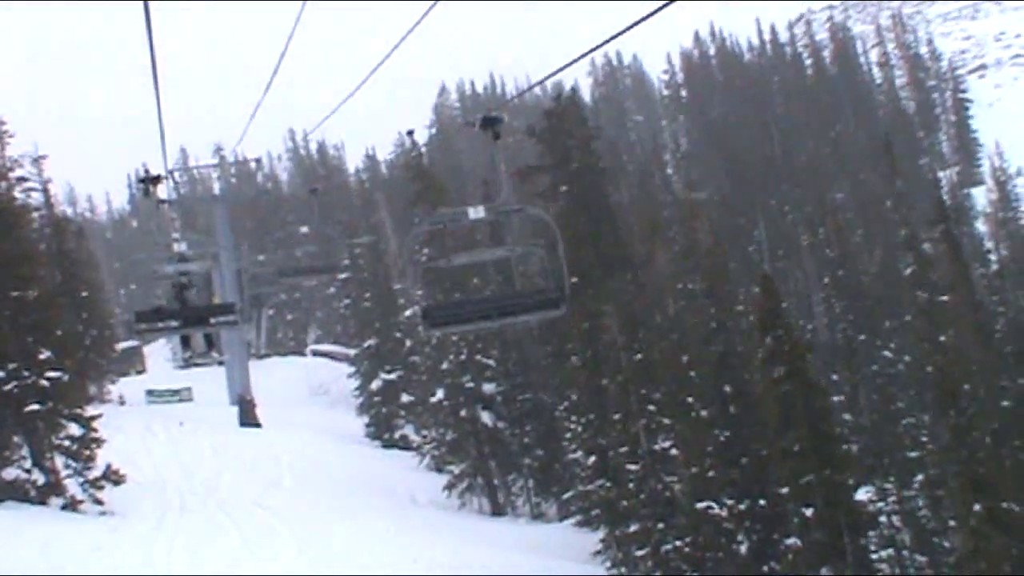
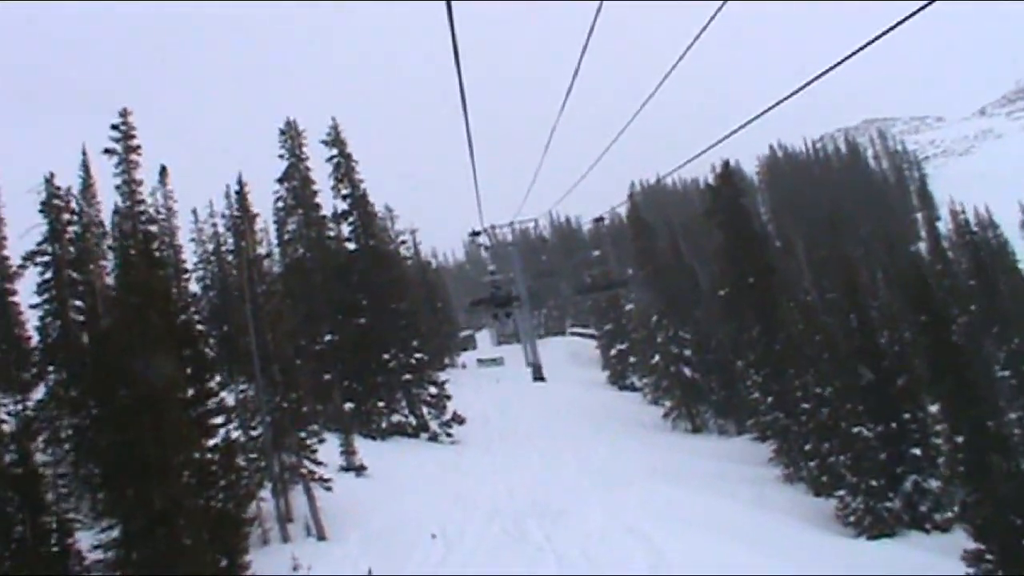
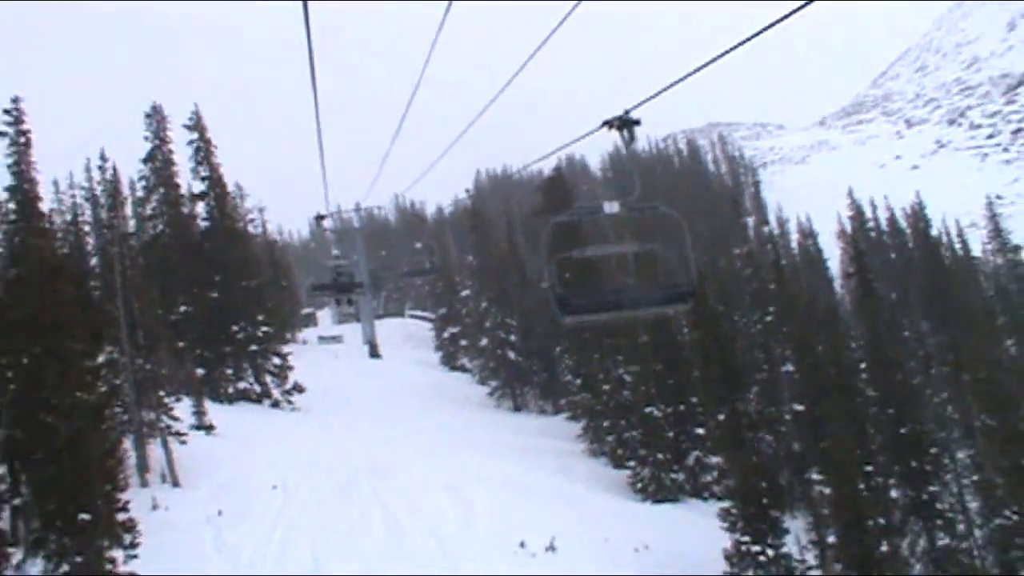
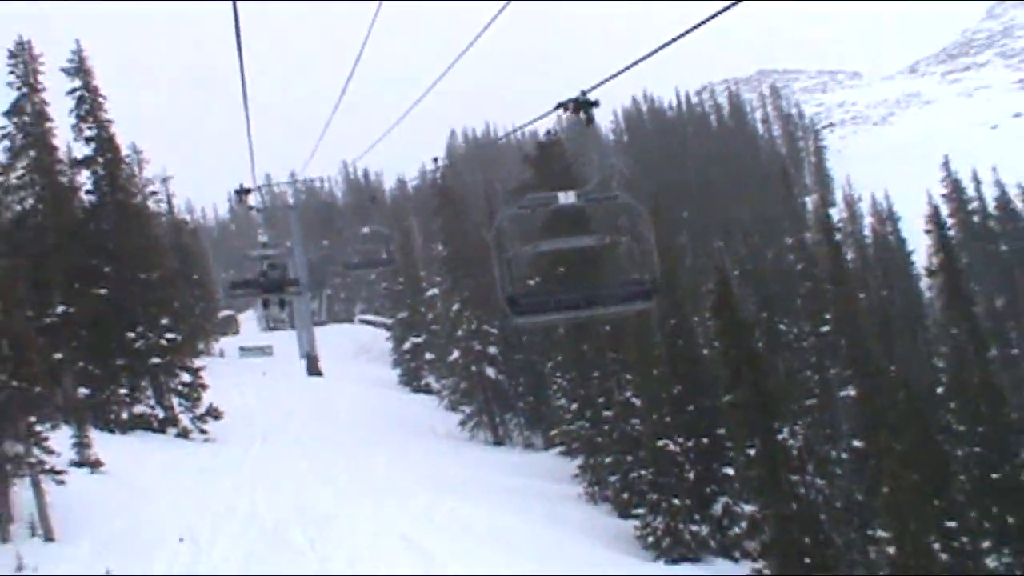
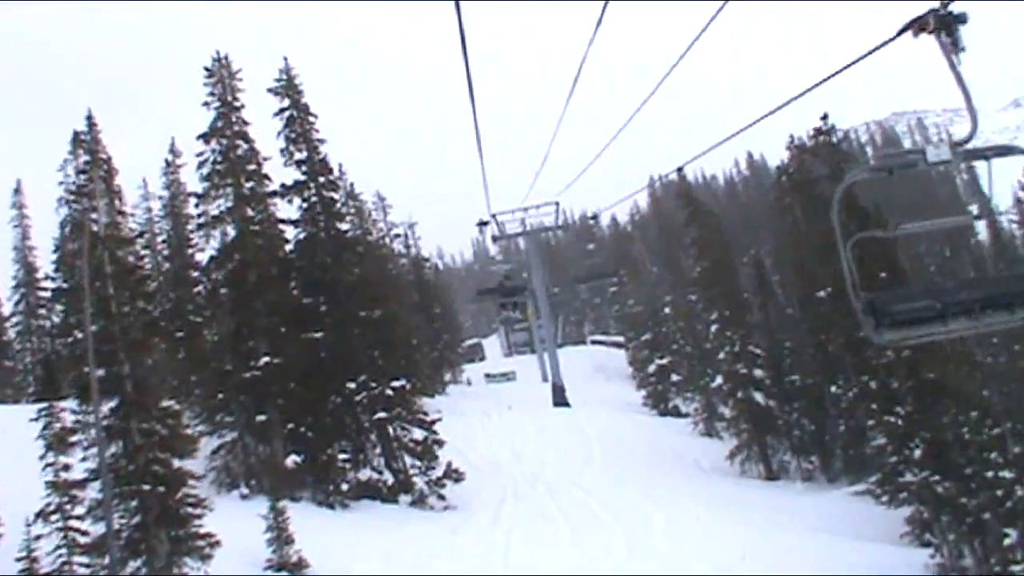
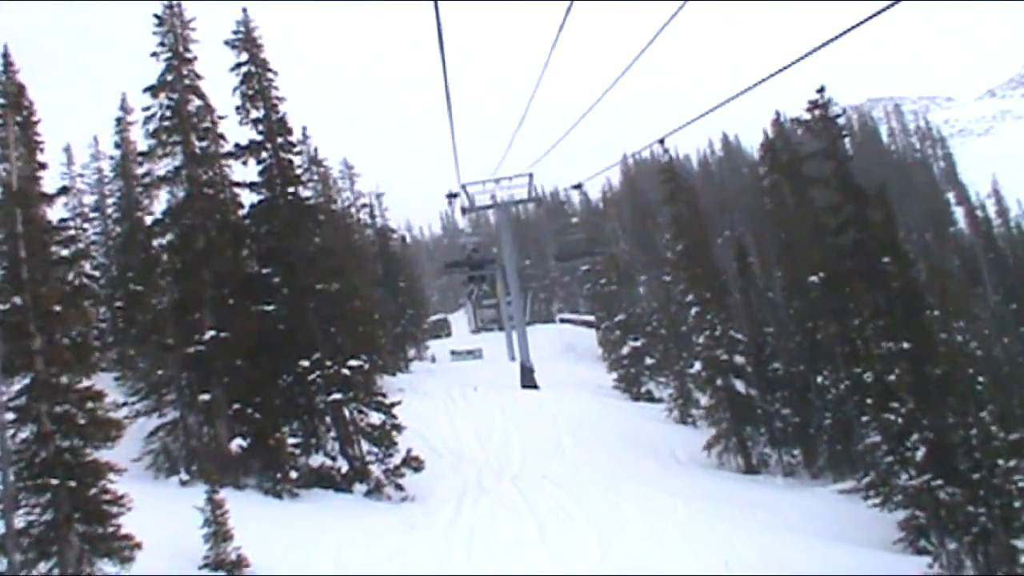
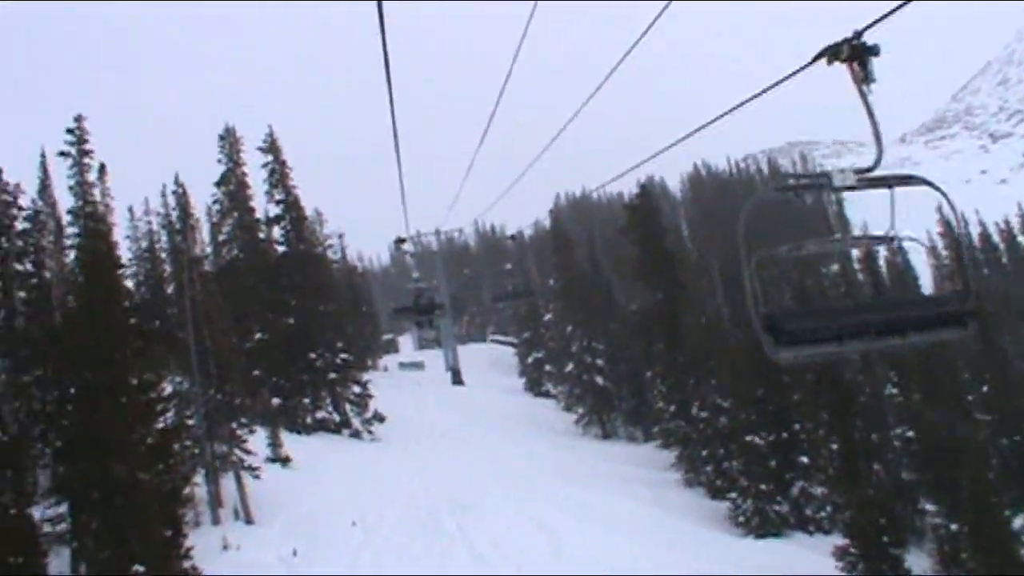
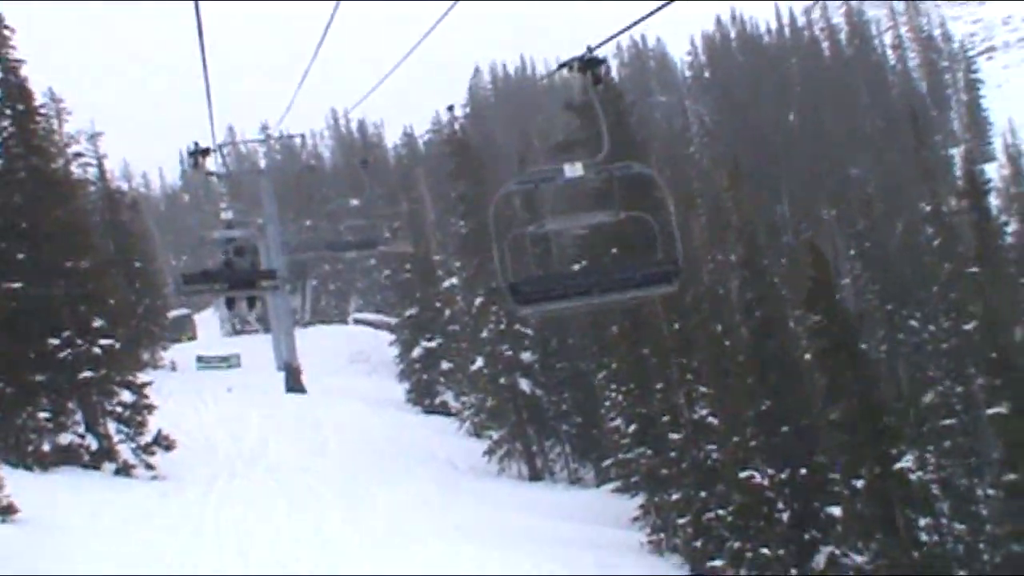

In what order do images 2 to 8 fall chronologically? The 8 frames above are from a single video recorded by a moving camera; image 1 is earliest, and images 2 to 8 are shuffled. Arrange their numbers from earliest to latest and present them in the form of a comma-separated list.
8, 4, 3, 7, 2, 5, 6
